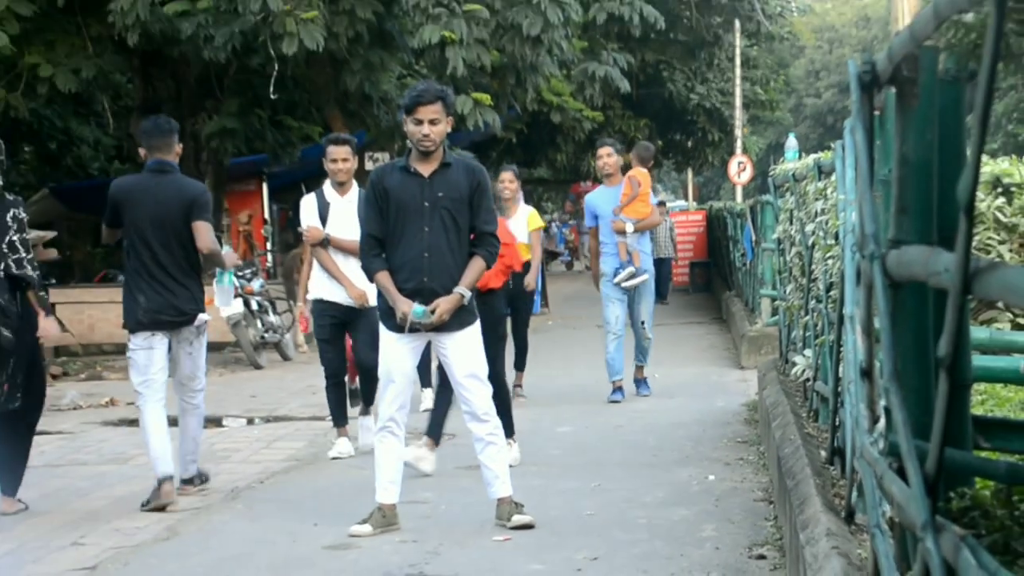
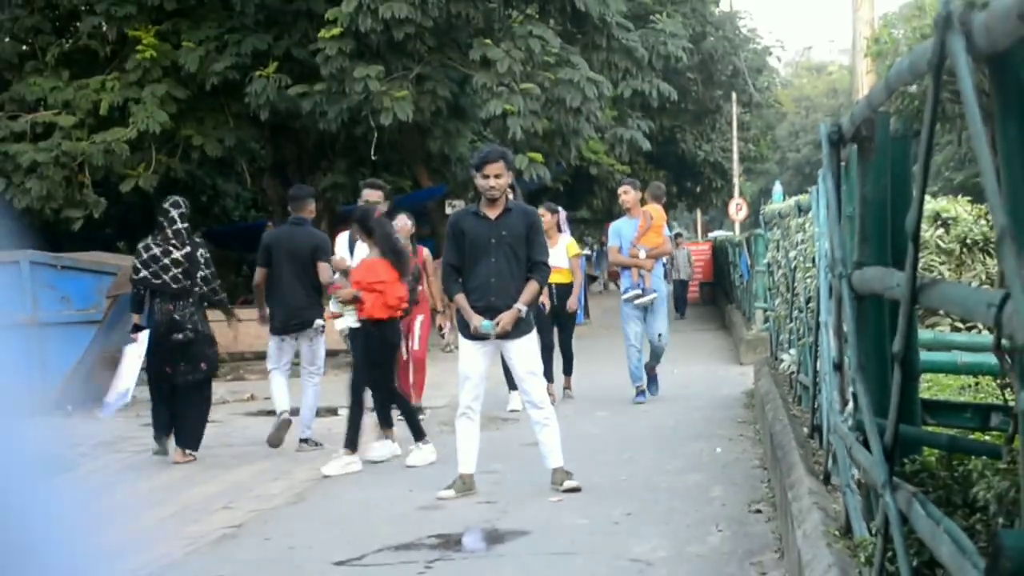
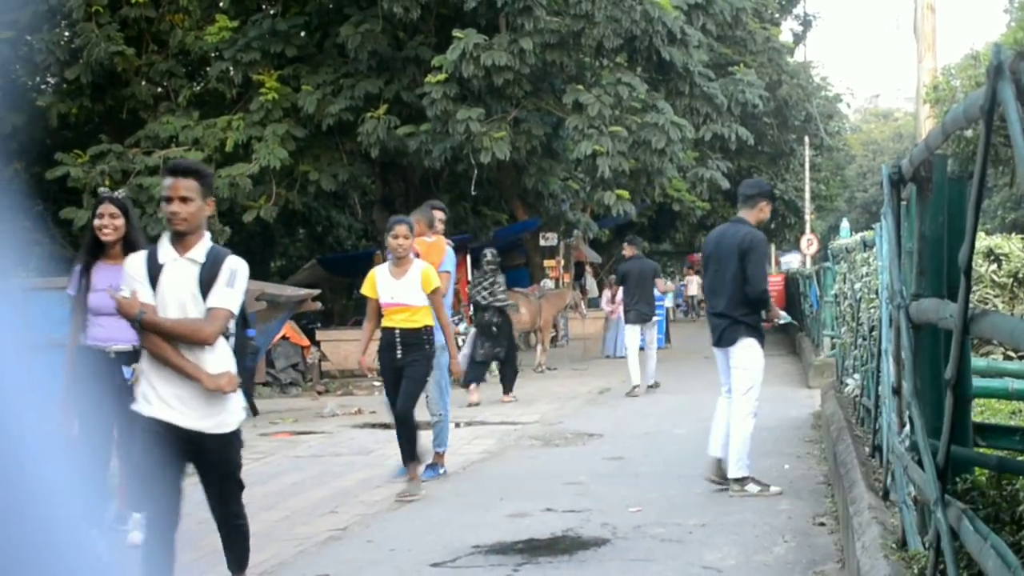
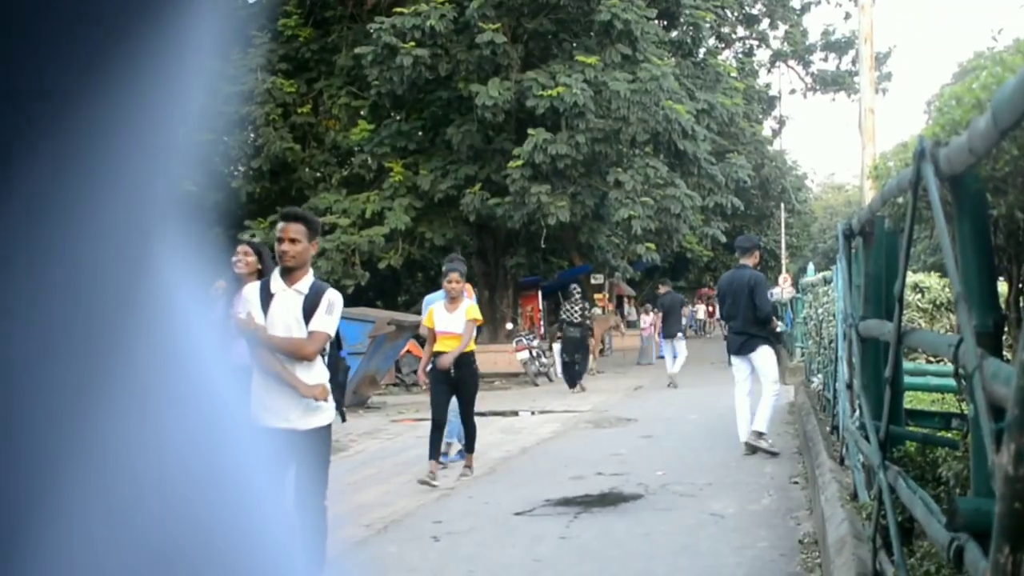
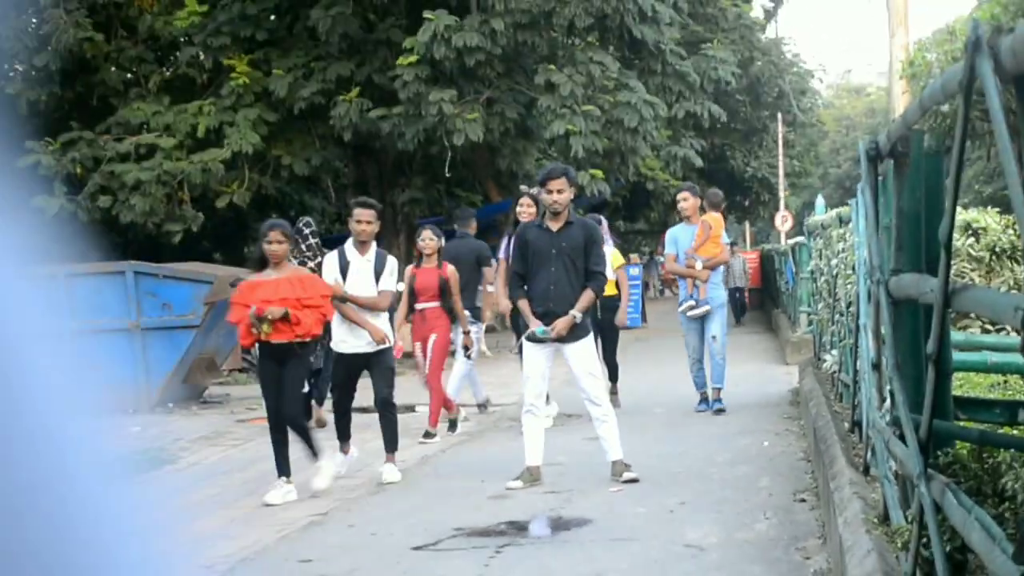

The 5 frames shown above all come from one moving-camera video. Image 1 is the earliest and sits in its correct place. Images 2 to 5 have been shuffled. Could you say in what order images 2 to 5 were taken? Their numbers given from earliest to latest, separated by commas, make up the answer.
2, 5, 3, 4
